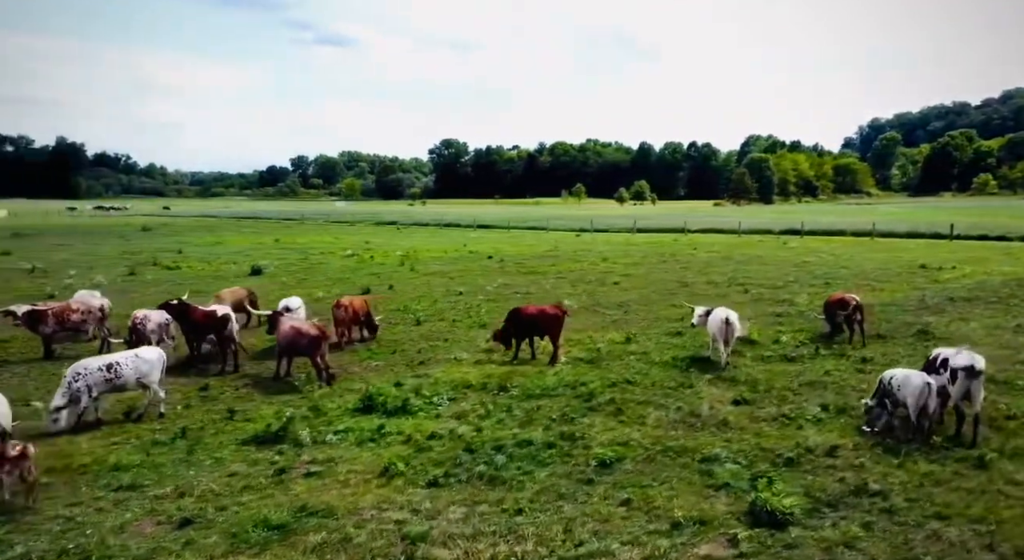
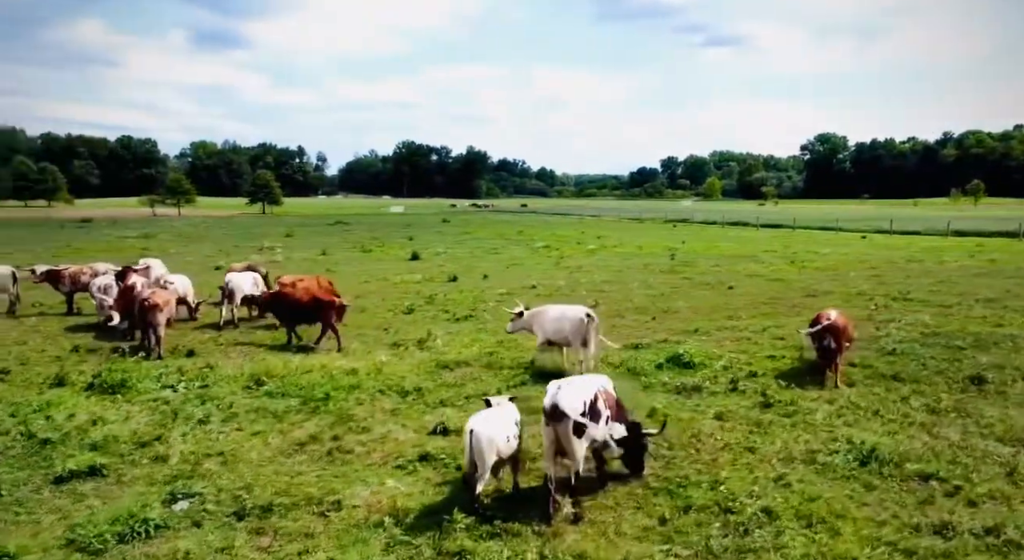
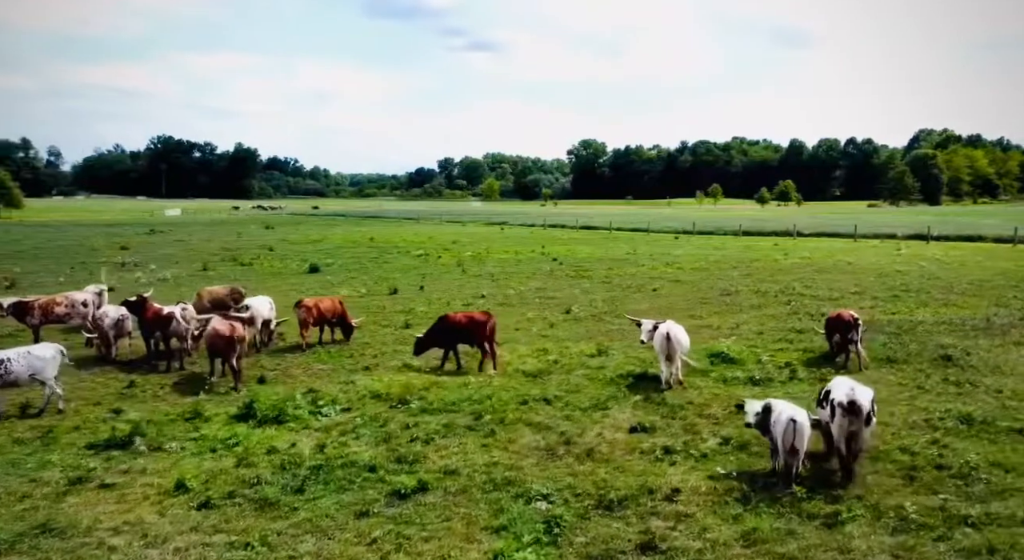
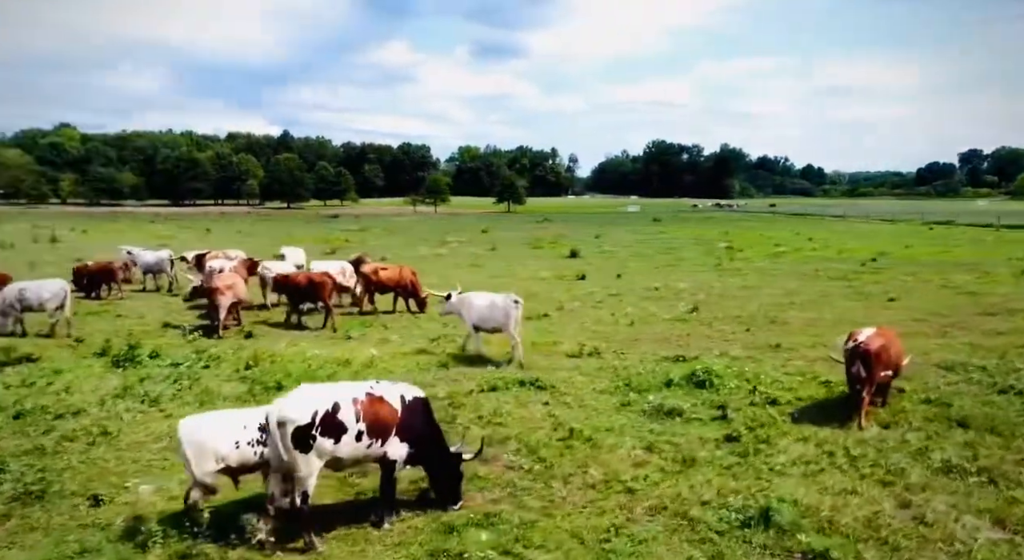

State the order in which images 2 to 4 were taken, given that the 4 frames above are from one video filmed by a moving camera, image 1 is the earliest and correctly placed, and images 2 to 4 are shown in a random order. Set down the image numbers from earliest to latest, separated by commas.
3, 2, 4
